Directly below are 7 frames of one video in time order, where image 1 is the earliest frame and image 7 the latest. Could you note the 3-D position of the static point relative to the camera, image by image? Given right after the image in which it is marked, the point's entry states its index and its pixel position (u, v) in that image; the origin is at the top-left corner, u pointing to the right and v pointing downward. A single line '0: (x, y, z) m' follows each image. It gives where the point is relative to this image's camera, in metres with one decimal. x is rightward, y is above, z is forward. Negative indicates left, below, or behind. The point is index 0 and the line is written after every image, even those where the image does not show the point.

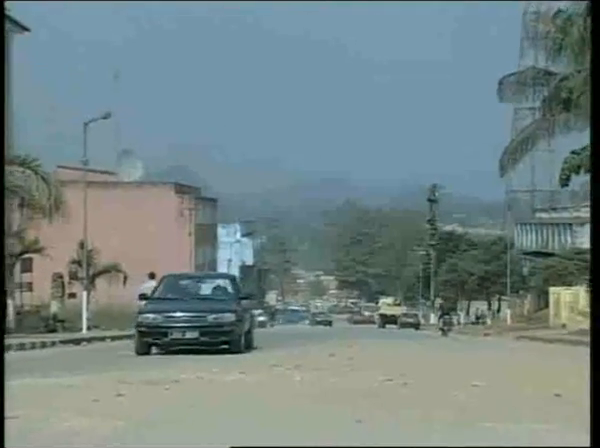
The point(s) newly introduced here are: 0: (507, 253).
0: (+1.1, -0.2, +6.5) m
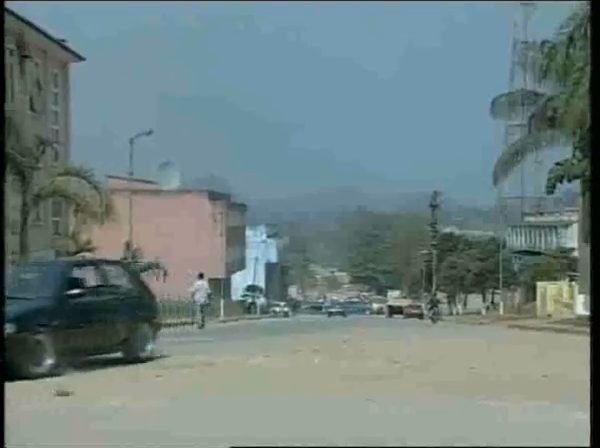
0: (+1.3, -0.2, +7.3) m
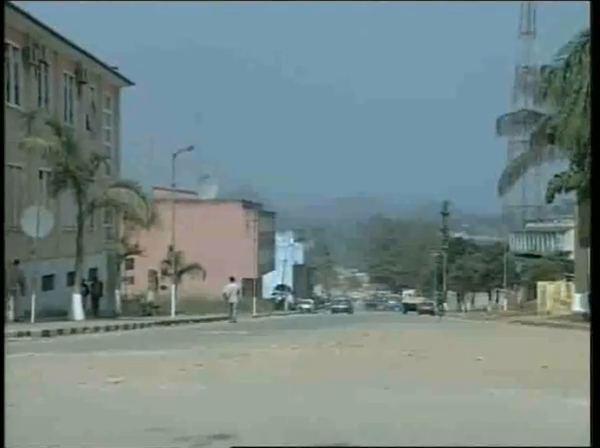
0: (+1.4, -0.2, +8.2) m
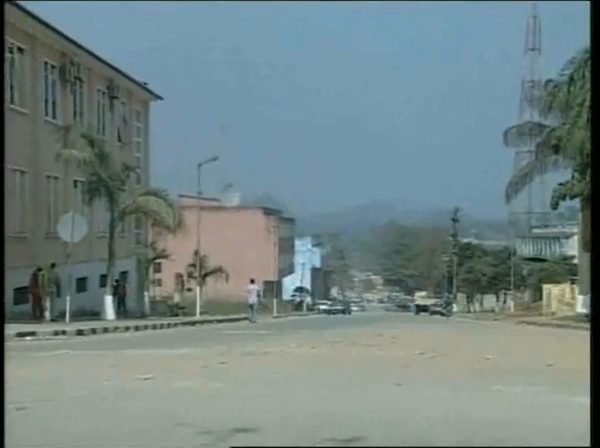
0: (+1.6, -0.3, +8.6) m
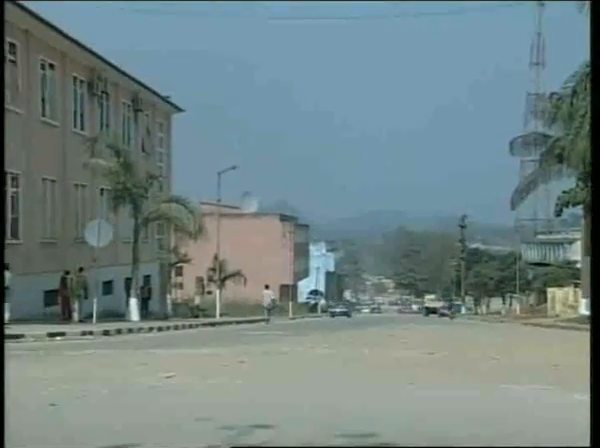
0: (+1.7, -0.3, +9.0) m
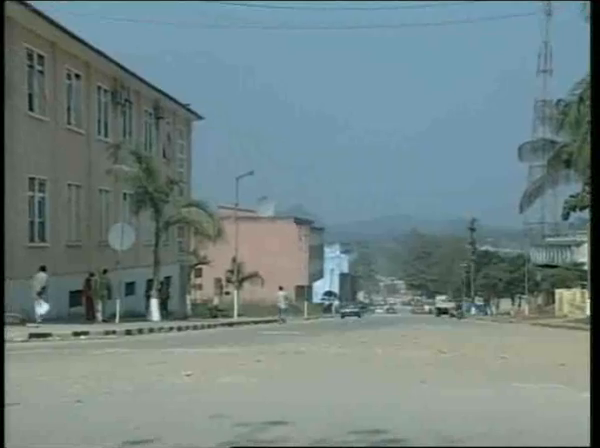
0: (+1.8, -0.3, +9.3) m
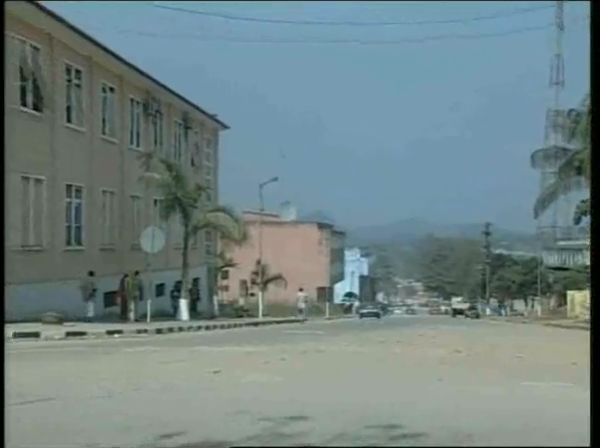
0: (+2.0, -0.4, +9.7) m
